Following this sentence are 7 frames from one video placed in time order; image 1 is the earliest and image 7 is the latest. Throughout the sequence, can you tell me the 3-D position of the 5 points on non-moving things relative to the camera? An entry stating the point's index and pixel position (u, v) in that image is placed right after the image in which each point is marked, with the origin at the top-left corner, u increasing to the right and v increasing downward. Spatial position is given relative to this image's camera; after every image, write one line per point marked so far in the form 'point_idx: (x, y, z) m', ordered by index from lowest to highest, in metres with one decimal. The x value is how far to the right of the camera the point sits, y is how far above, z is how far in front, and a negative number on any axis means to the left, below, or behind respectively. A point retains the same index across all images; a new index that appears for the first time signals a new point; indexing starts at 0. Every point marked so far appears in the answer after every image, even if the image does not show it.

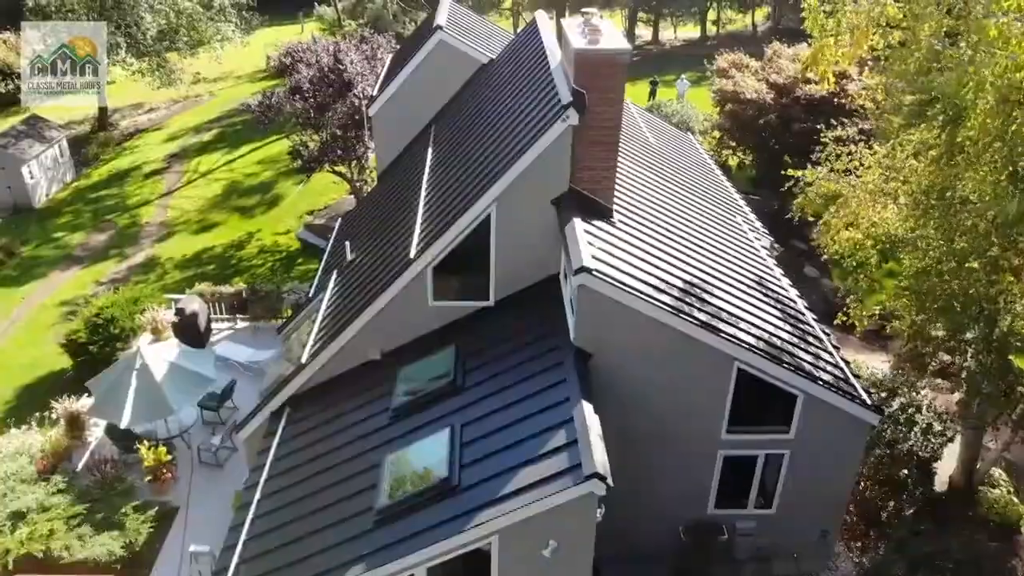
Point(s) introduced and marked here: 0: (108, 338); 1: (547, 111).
0: (-26.1, -3.3, +19.6) m
1: (+1.5, +7.6, +13.0) m
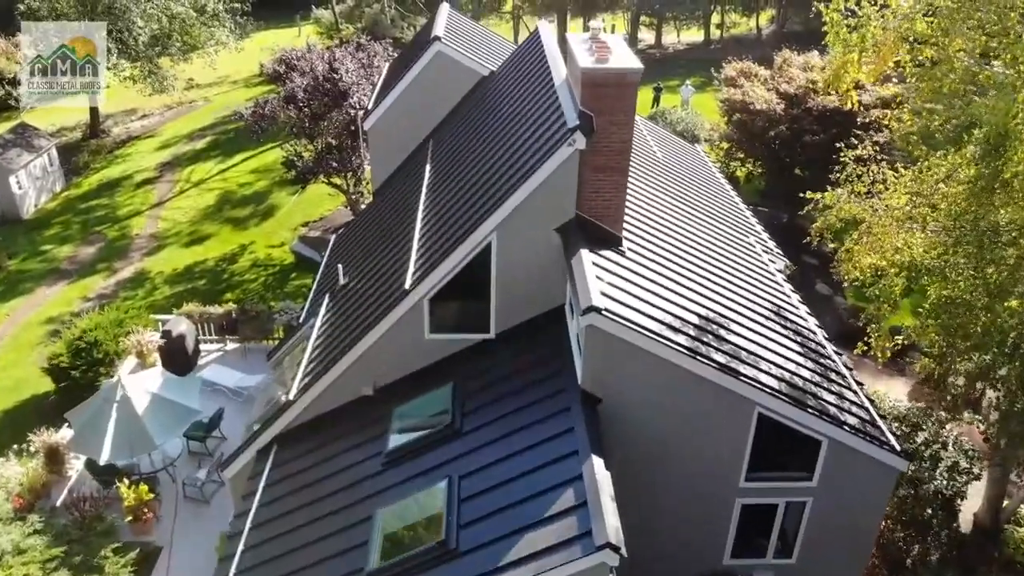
0: (-26.0, -4.7, +18.7) m
1: (+1.5, +6.3, +12.2) m
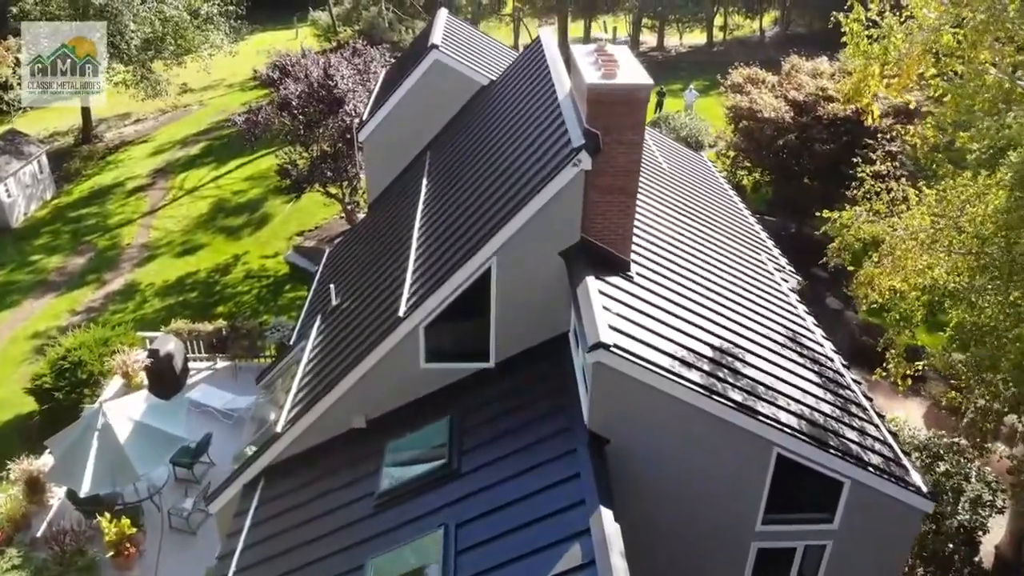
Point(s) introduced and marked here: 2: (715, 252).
0: (-26.0, -5.7, +18.0) m
1: (+1.6, +5.2, +11.5) m
2: (+9.9, +1.8, +14.6) m
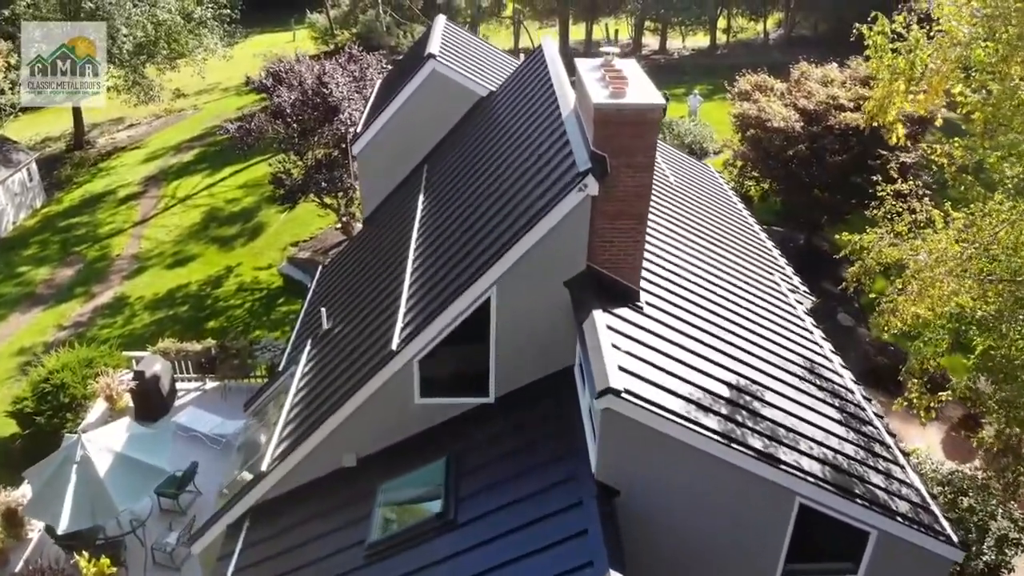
0: (-25.9, -6.8, +17.3) m
1: (+1.6, +4.1, +10.7) m
2: (+9.9, +0.7, +13.8) m
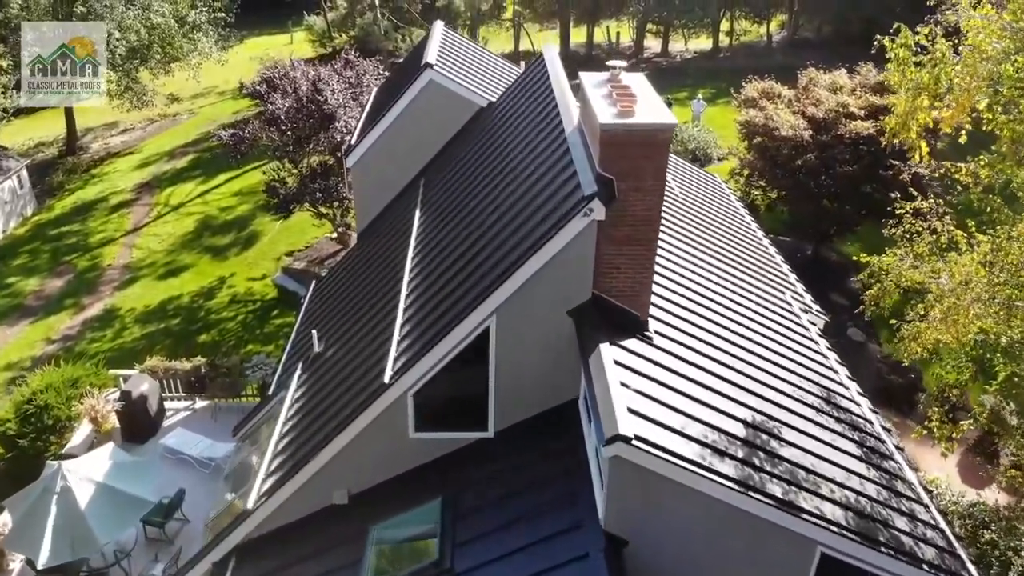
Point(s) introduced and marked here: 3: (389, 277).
0: (-25.9, -7.8, +16.6) m
1: (+1.6, +3.1, +10.1) m
2: (+9.9, -0.3, +13.2) m
3: (-5.6, +0.5, +13.8) m
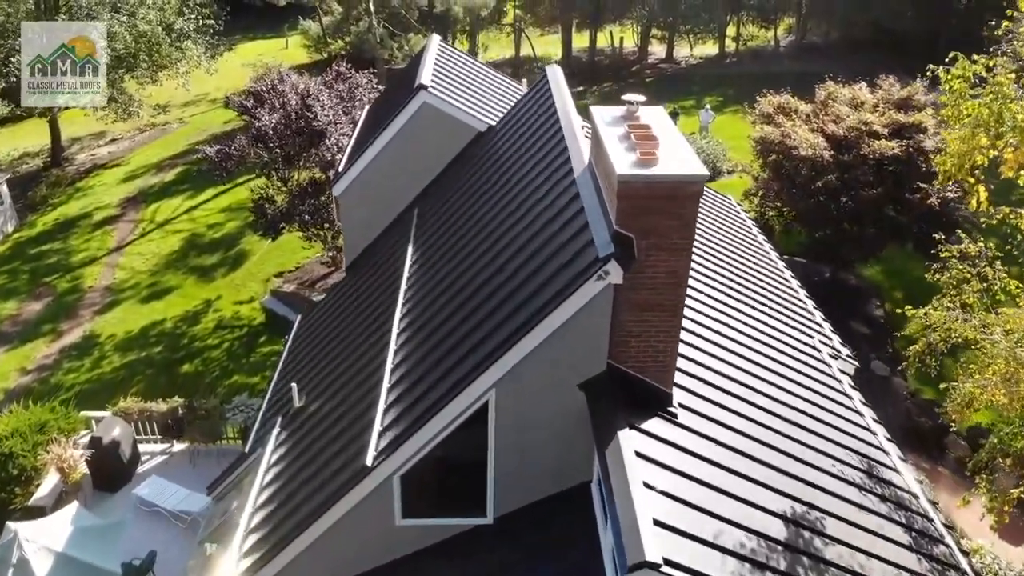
0: (-25.9, -9.8, +15.4) m
1: (+1.7, +1.2, +8.8) m
2: (+10.0, -2.3, +11.9) m
3: (-5.6, -1.5, +12.5) m
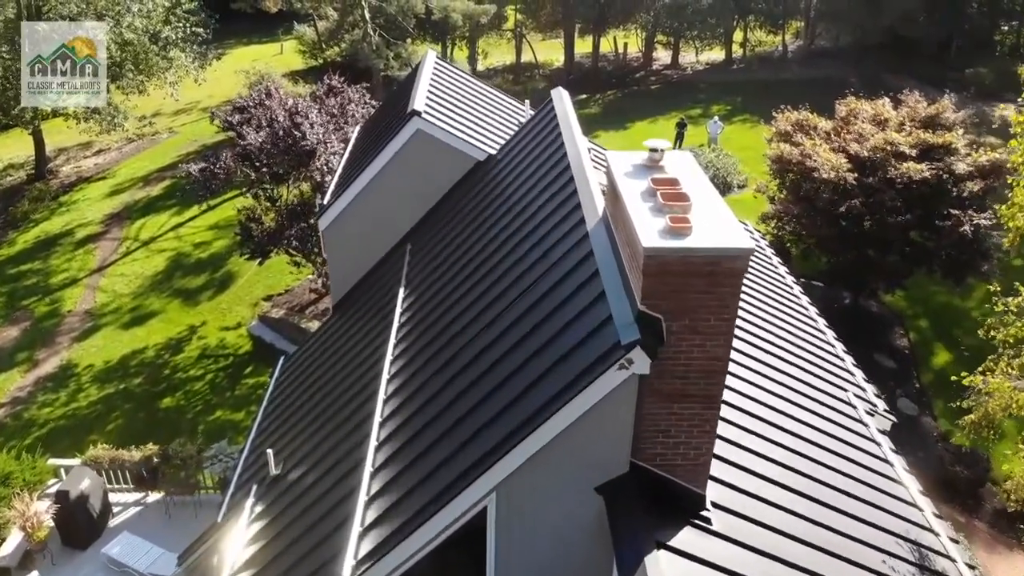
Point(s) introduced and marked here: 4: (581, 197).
0: (-25.8, -11.7, +14.1) m
1: (+1.7, -0.8, +7.5) m
2: (+10.1, -4.3, +10.6) m
3: (-5.5, -3.5, +11.2) m
4: (+2.1, +3.0, +9.7) m
